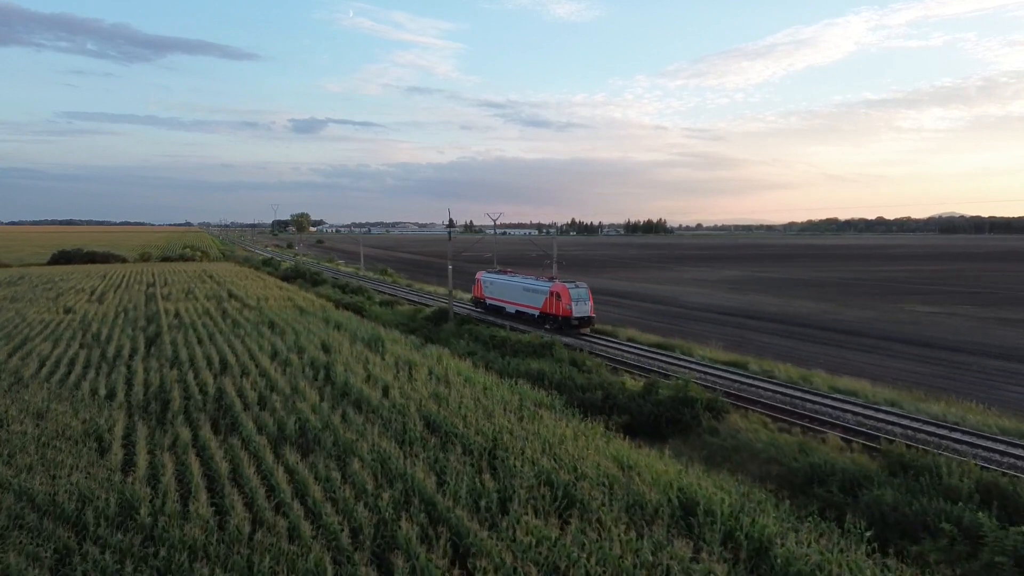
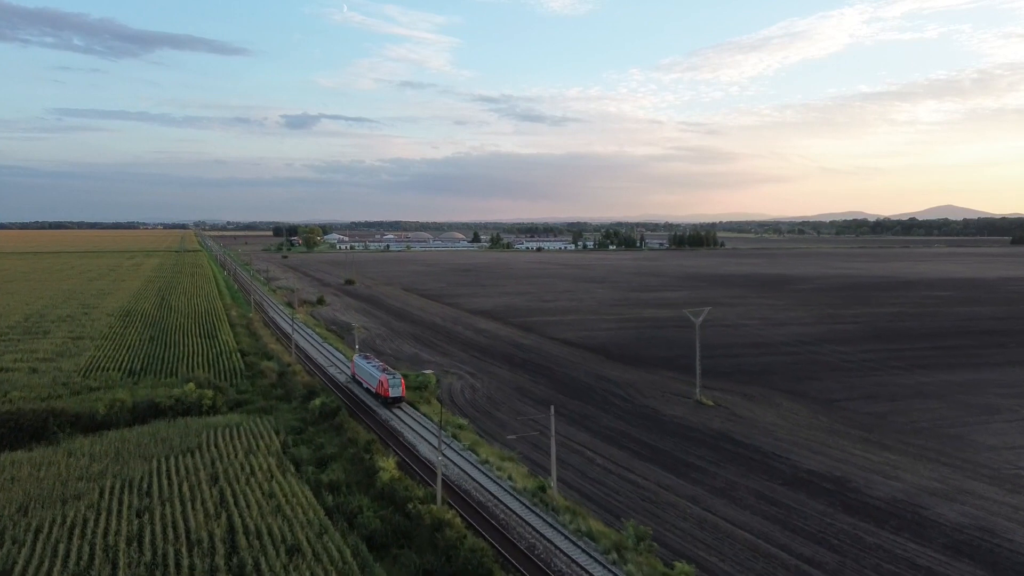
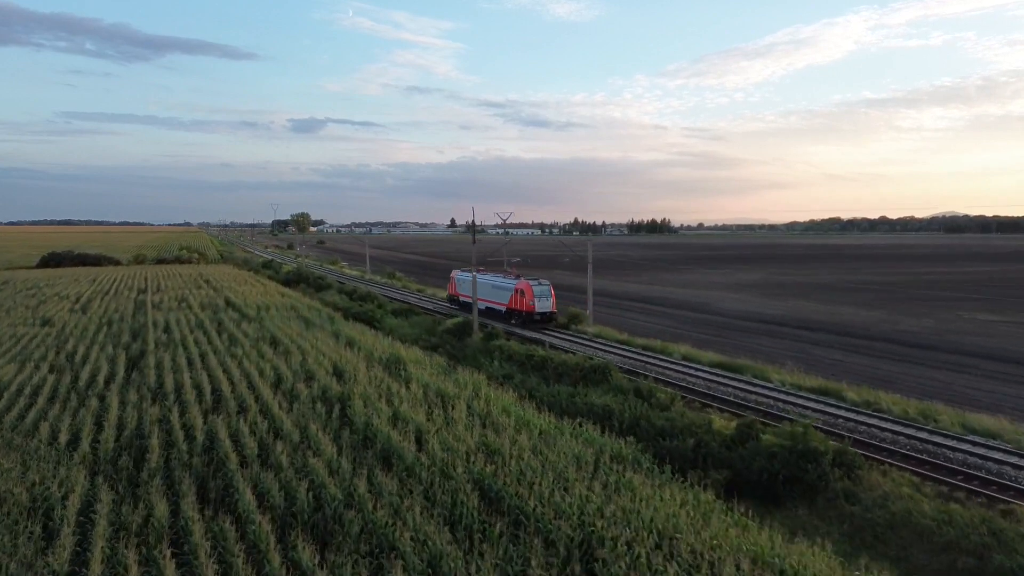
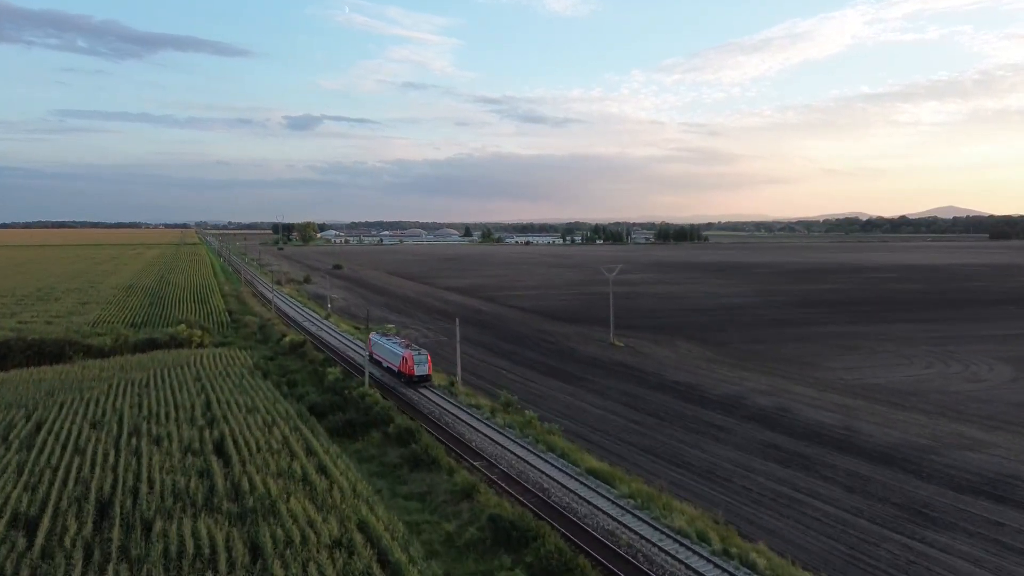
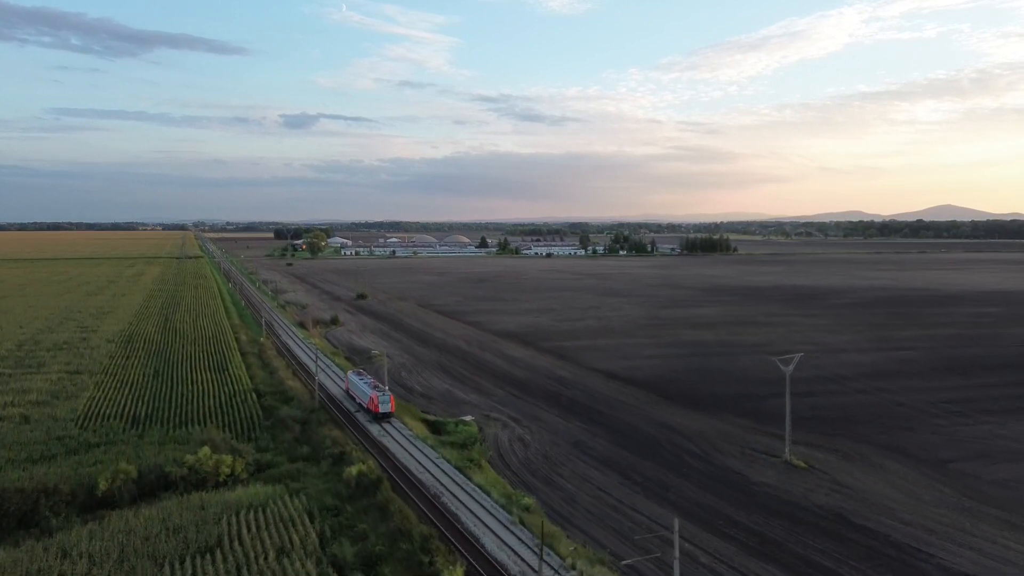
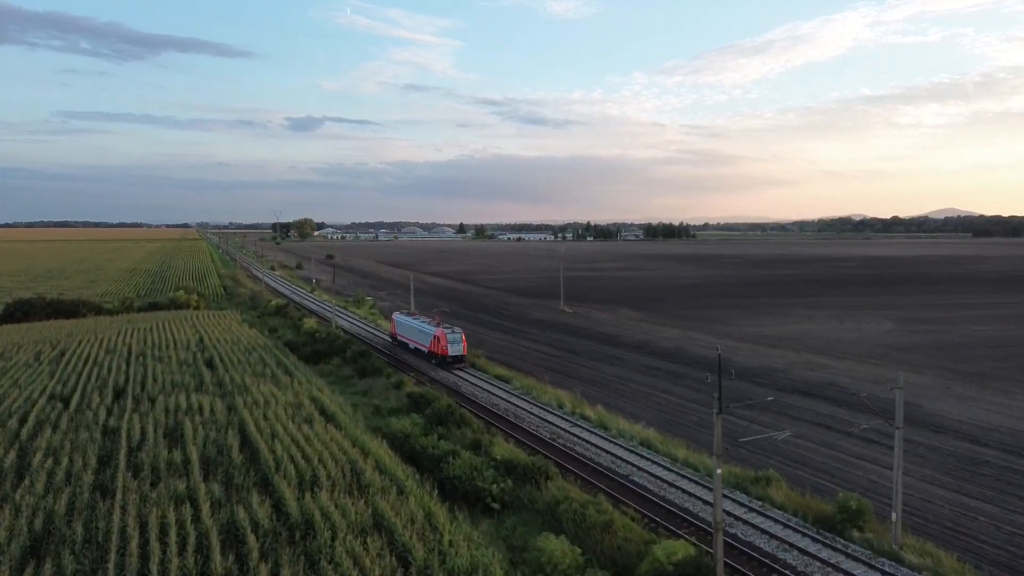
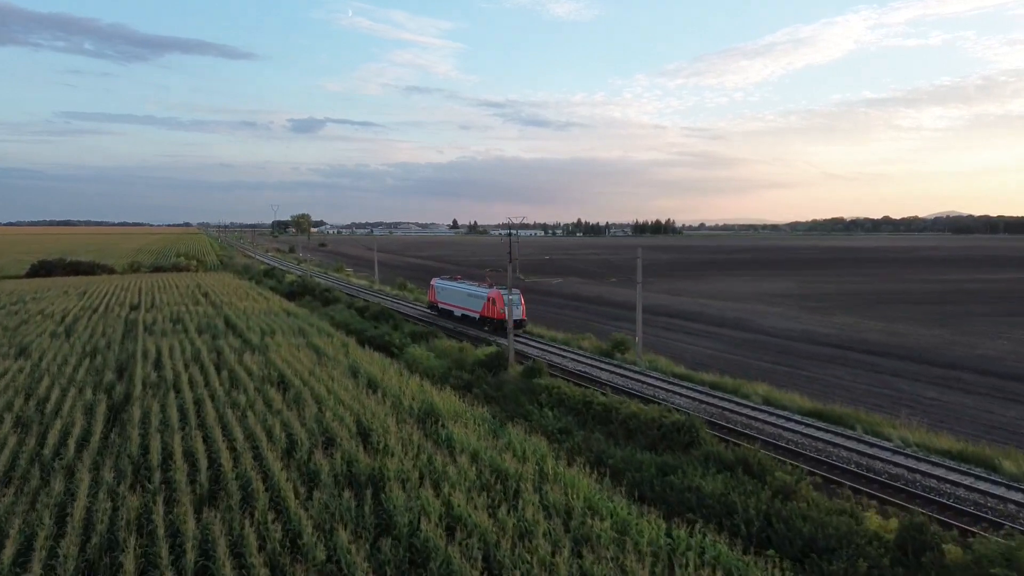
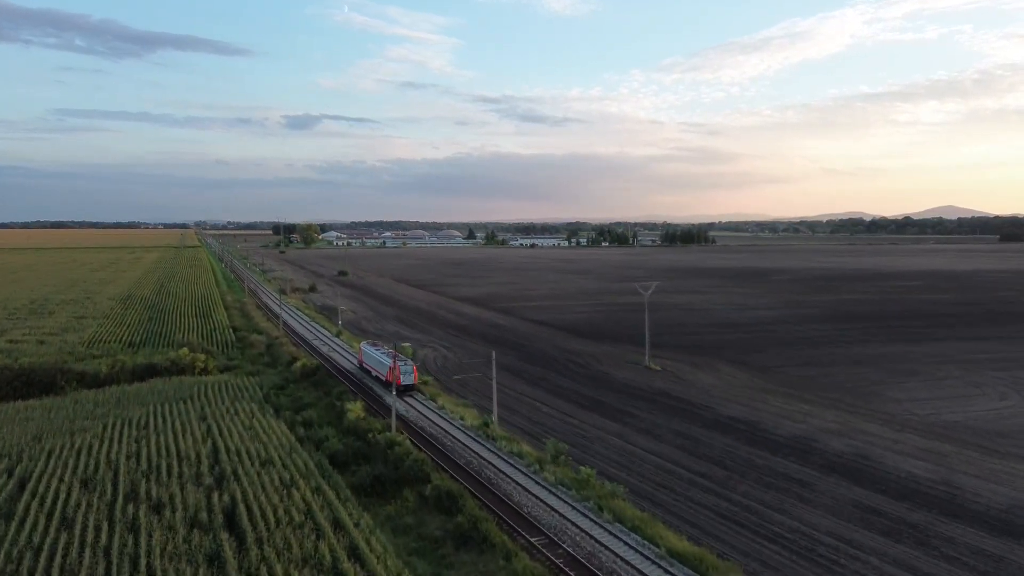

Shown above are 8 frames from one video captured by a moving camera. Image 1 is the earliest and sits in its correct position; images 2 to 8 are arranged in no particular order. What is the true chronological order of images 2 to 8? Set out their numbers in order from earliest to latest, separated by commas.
3, 7, 6, 4, 8, 2, 5
